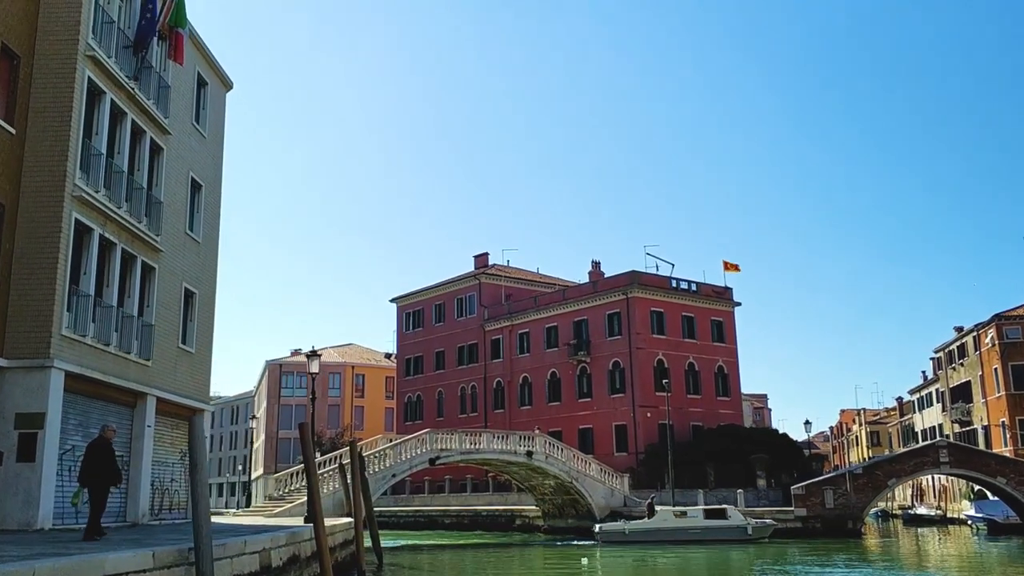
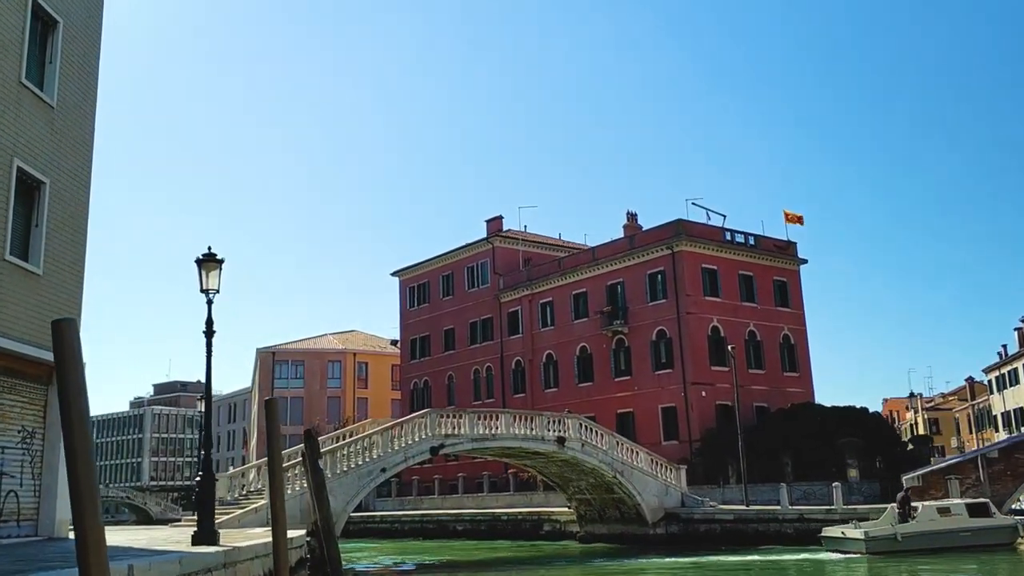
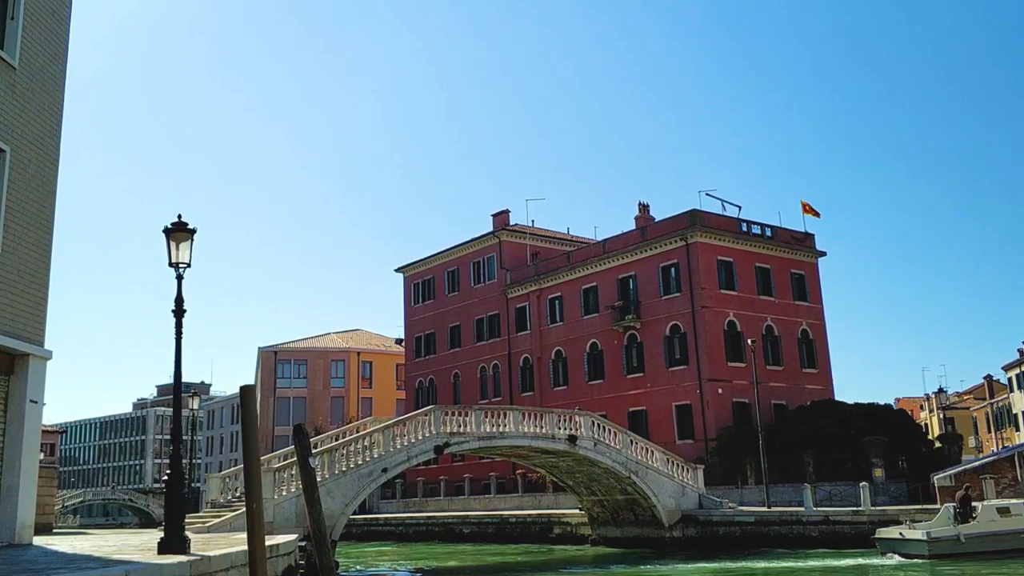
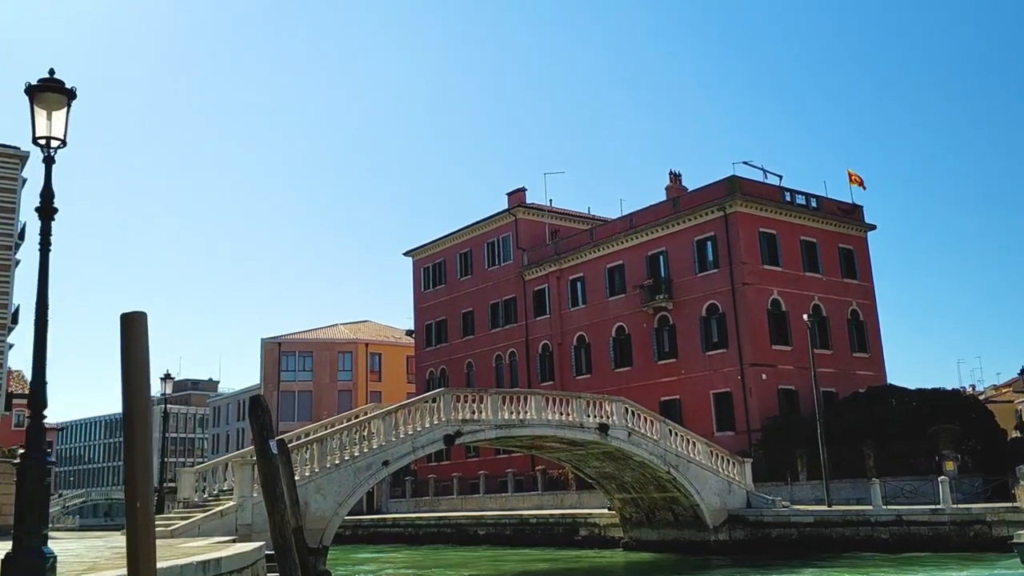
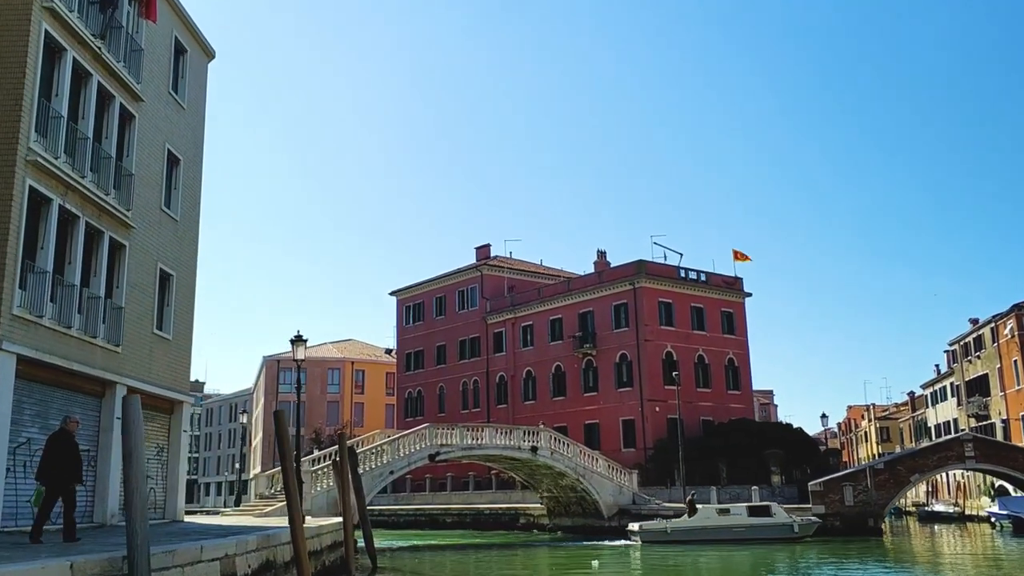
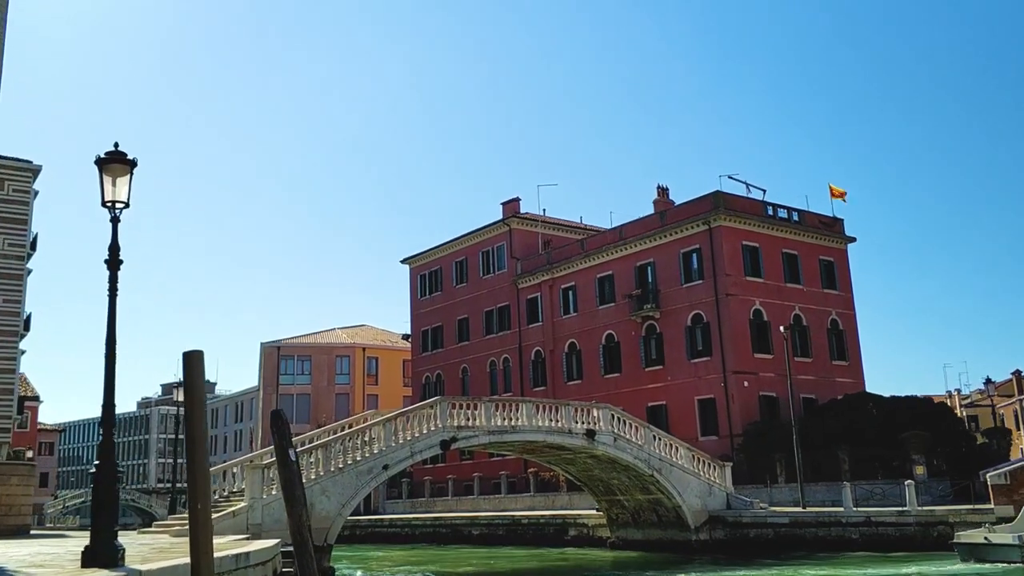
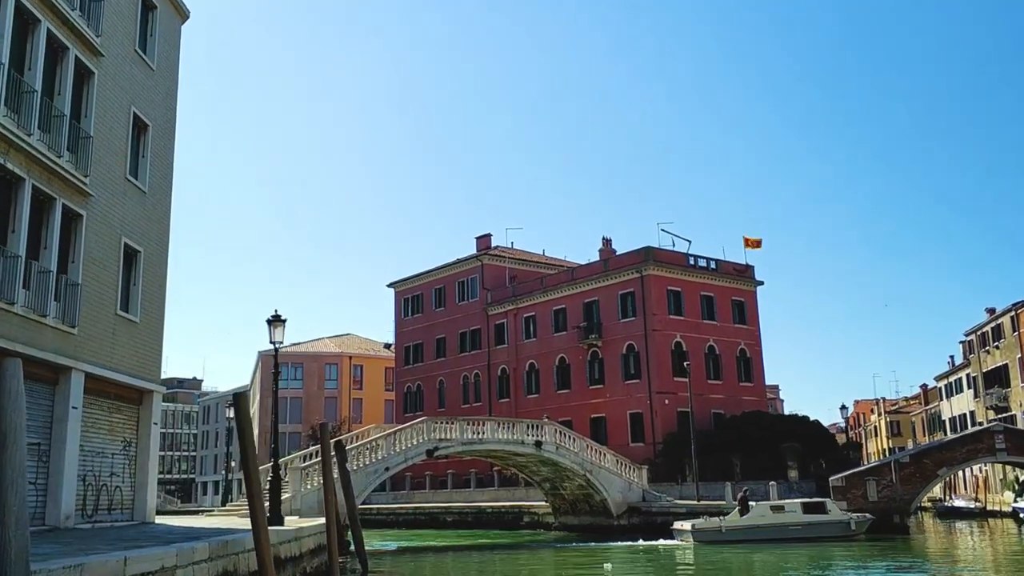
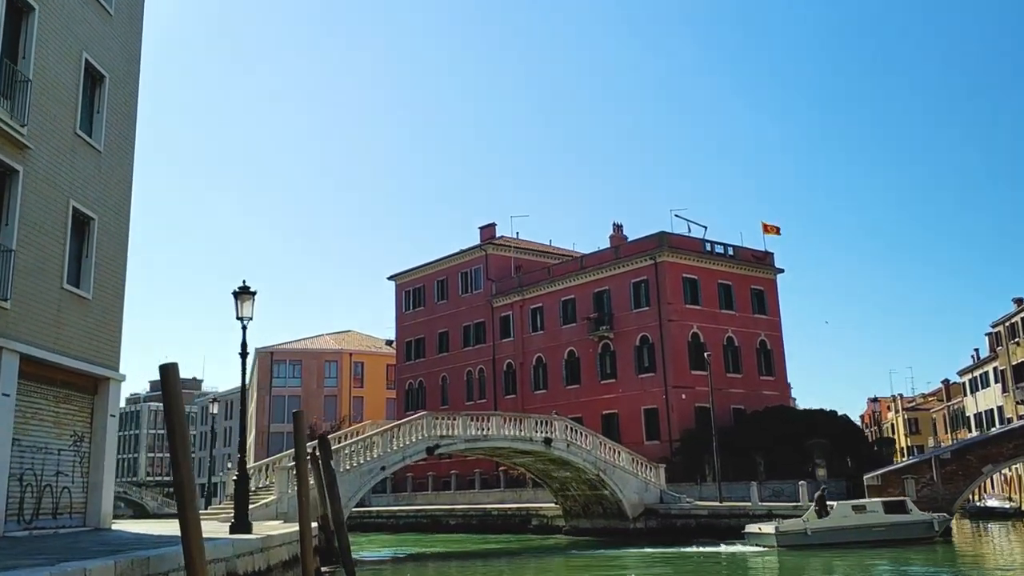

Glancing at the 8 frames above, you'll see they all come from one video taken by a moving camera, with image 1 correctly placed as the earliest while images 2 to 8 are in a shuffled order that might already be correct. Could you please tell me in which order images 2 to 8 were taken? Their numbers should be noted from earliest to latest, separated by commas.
5, 7, 8, 2, 3, 6, 4
